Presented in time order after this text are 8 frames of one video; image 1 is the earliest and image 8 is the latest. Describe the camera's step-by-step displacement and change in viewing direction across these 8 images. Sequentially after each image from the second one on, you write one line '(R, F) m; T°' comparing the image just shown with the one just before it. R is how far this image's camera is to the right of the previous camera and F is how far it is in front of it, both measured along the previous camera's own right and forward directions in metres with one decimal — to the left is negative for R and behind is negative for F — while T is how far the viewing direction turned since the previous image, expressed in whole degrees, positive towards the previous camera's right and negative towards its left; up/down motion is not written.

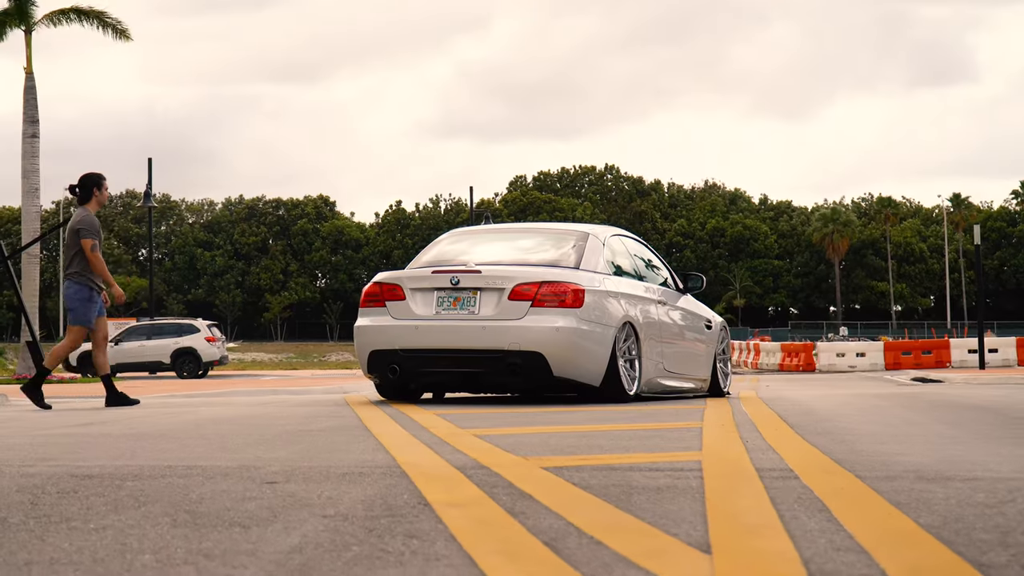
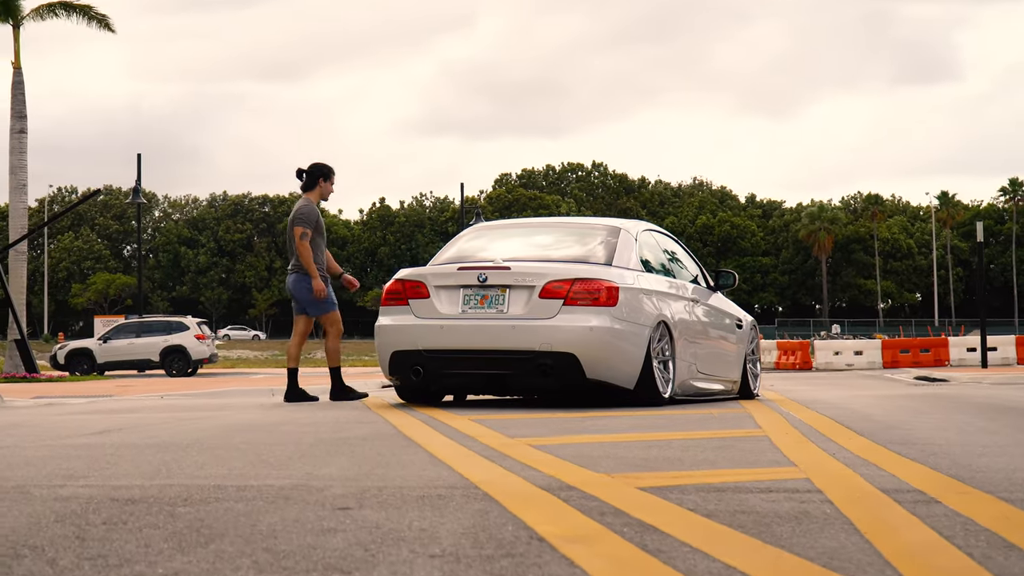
(-0.3, +0.4) m; +1°
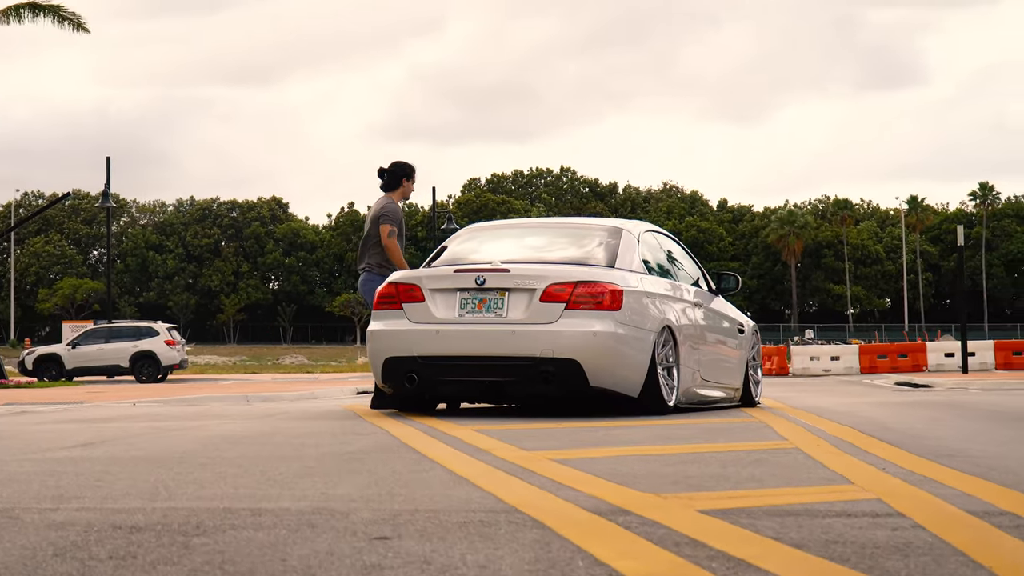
(-0.2, +0.3) m; +1°
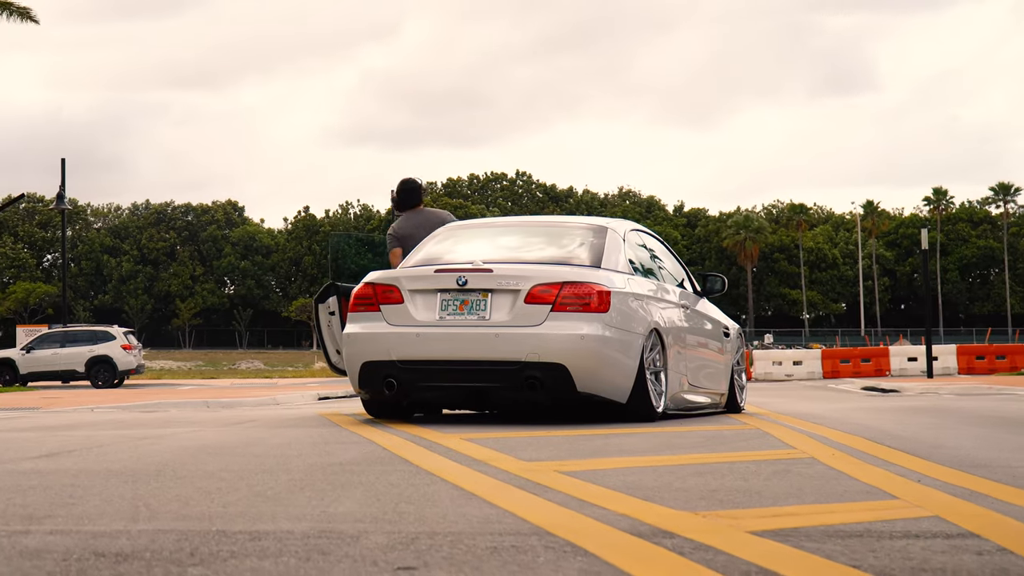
(-0.2, +0.3) m; +2°
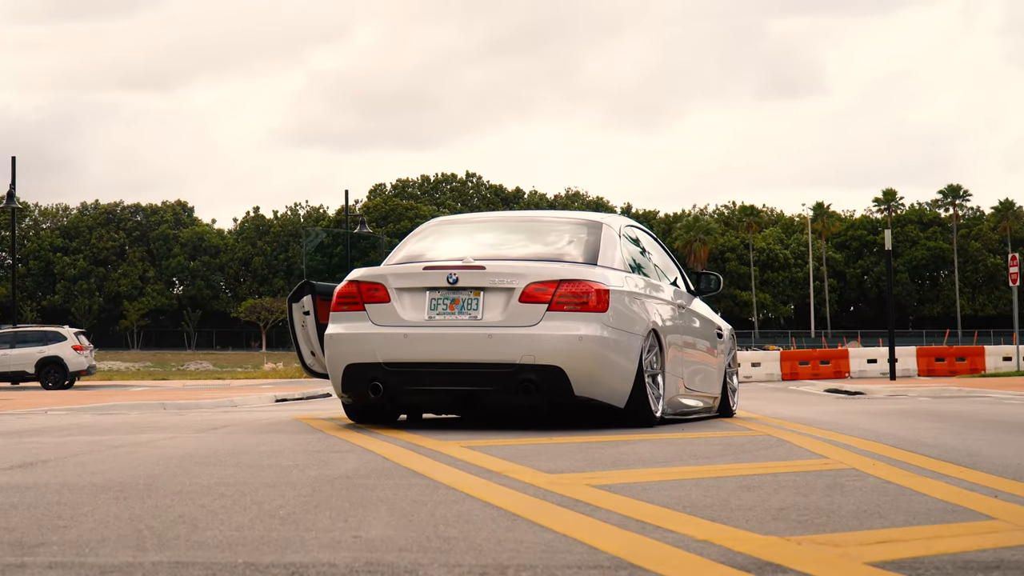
(-0.3, +0.4) m; +2°
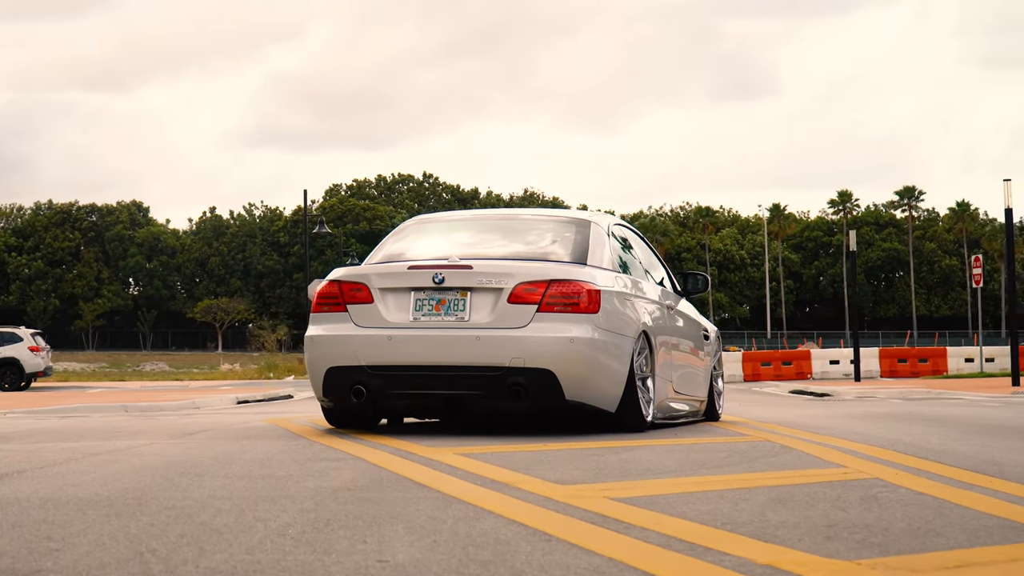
(-0.2, +0.2) m; +2°
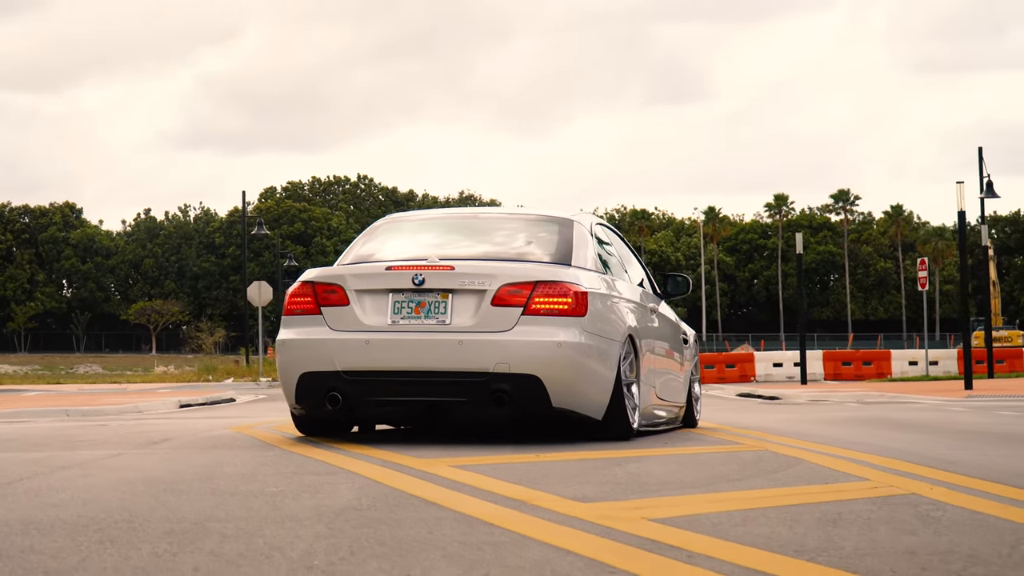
(-0.3, +0.3) m; +3°
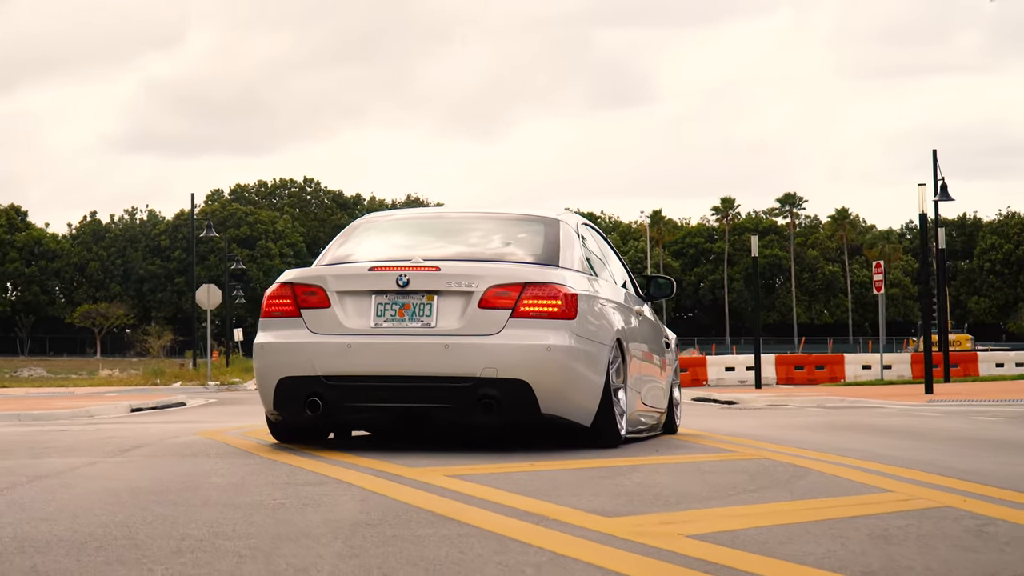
(-0.2, +0.2) m; +3°
